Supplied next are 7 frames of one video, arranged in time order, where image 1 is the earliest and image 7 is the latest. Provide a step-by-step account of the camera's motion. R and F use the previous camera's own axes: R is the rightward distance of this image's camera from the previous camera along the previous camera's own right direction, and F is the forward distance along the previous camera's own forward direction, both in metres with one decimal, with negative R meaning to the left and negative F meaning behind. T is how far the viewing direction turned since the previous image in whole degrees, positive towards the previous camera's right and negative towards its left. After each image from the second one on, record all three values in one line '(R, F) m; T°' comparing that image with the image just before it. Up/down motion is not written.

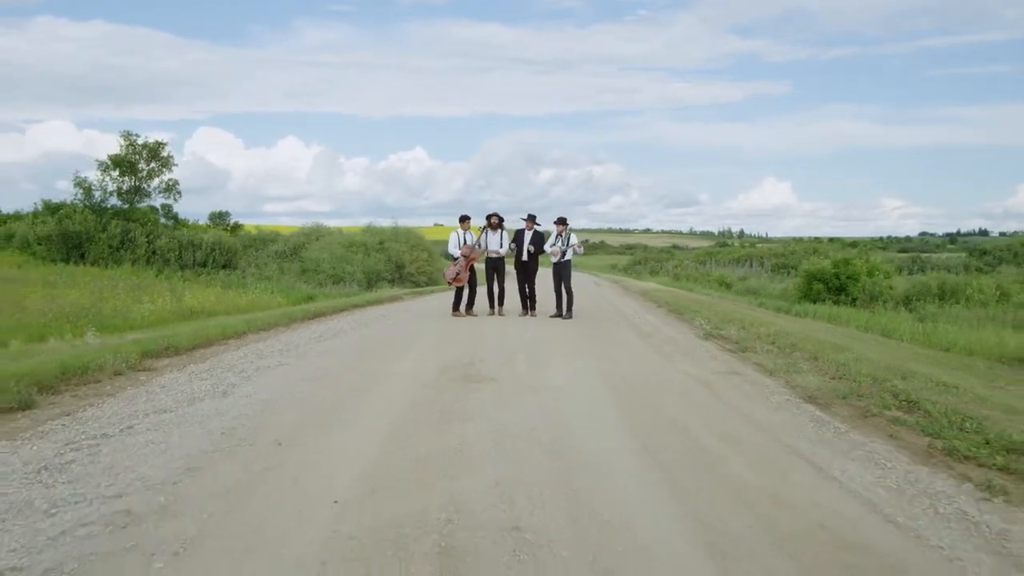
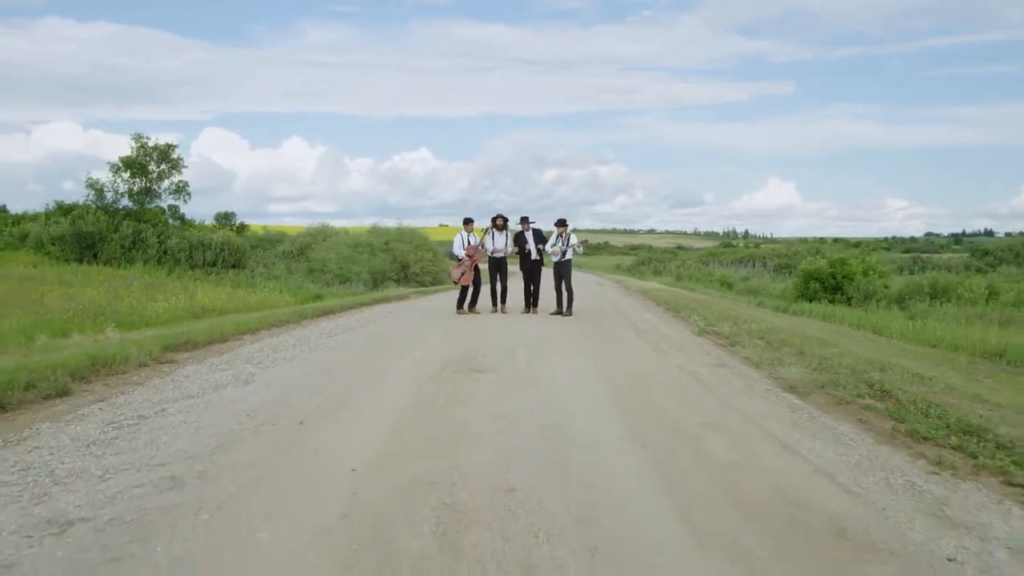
(+0.1, -0.8) m; 0°
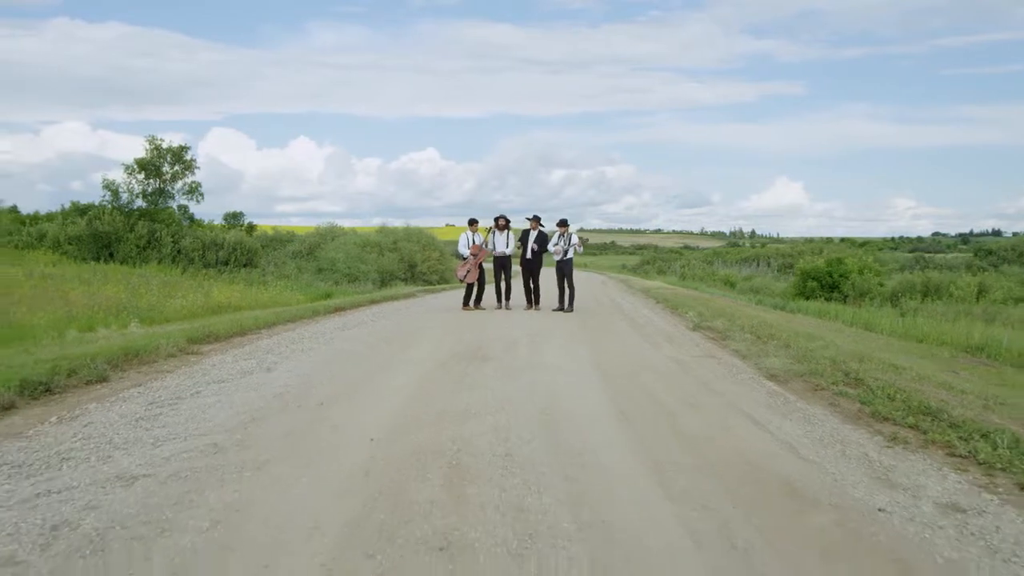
(+0.1, -0.9) m; 0°
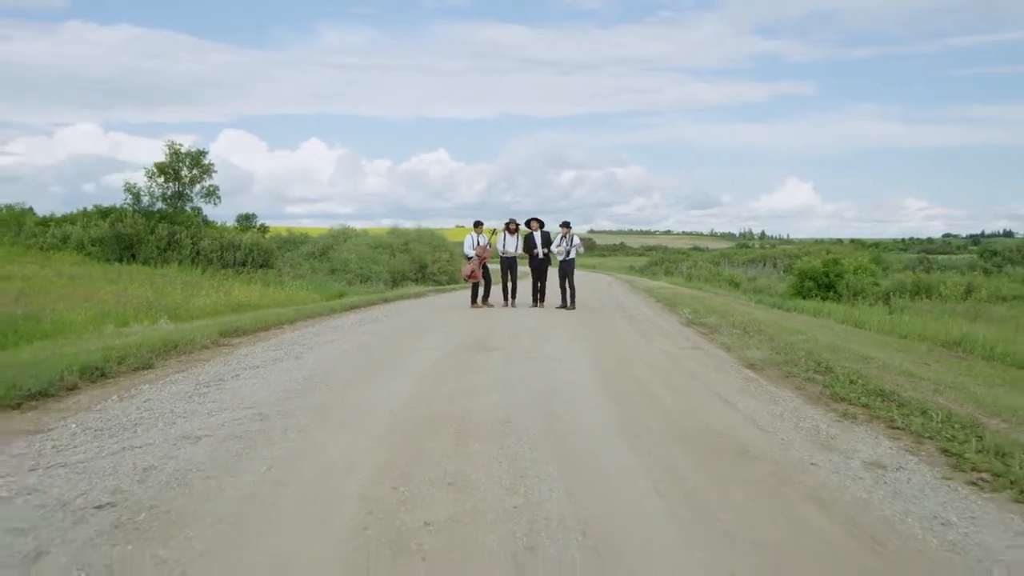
(+0.1, -1.3) m; -1°
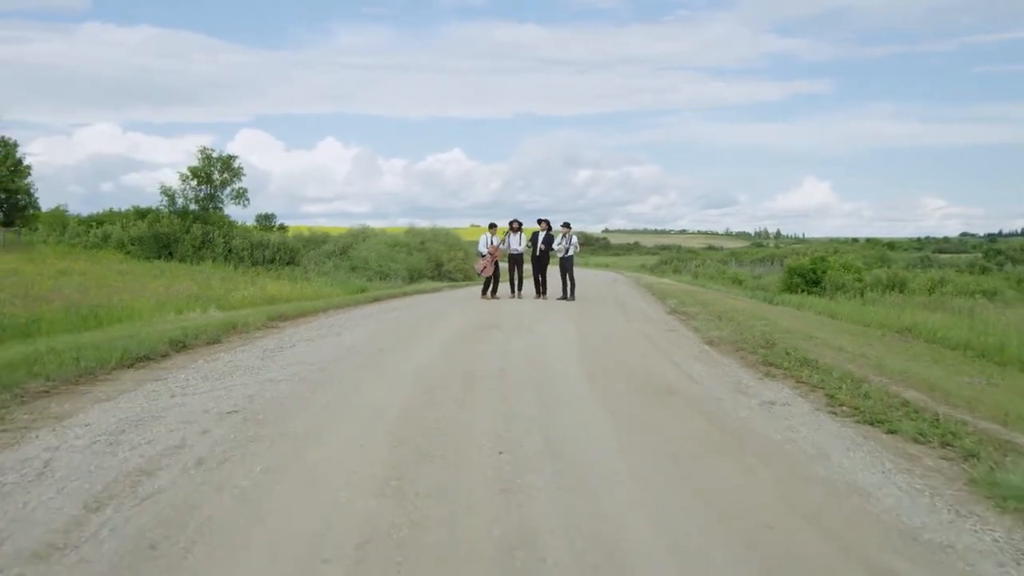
(+0.3, -2.8) m; -1°
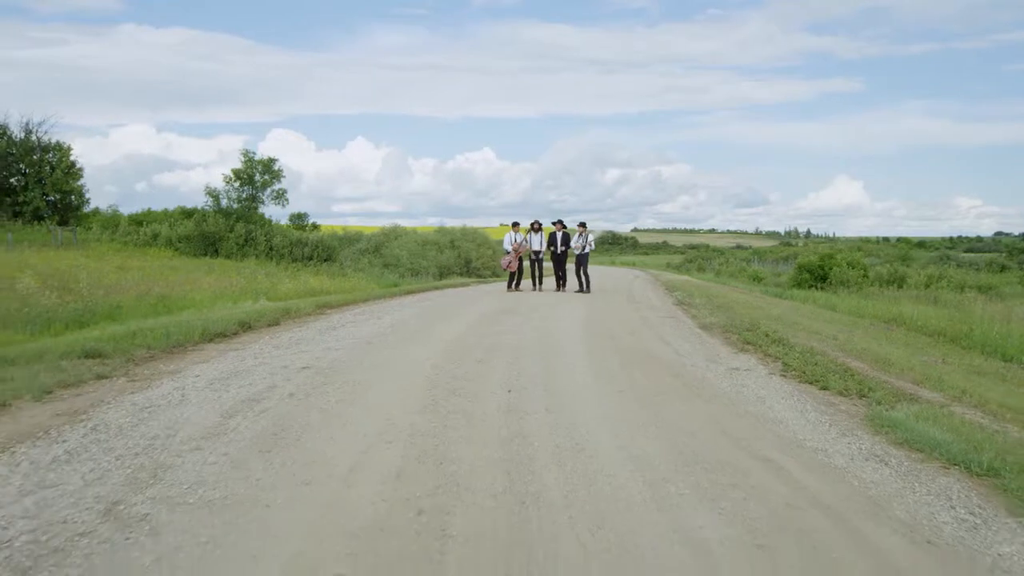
(+0.2, -2.4) m; -2°
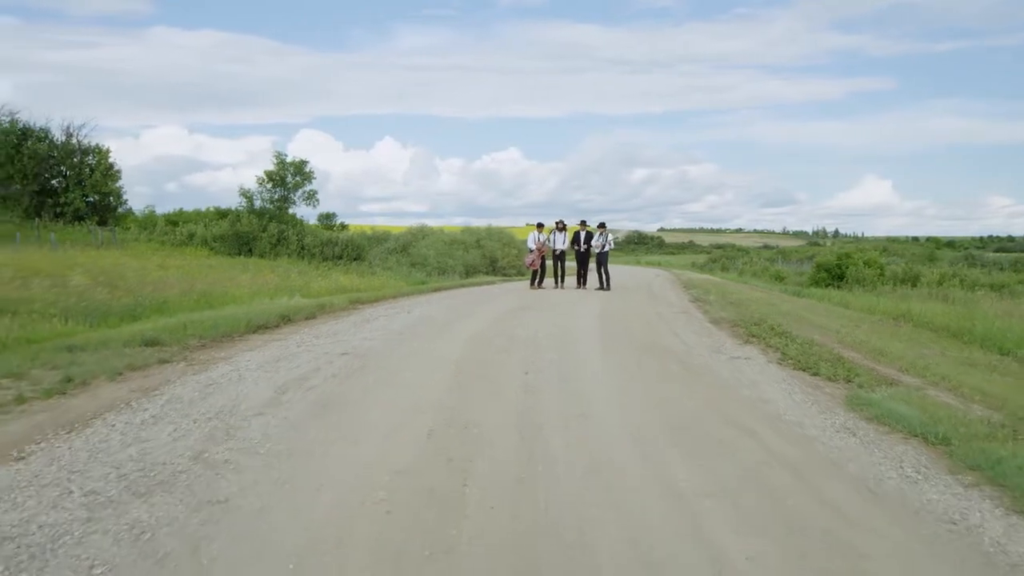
(+0.1, -1.2) m; -2°
